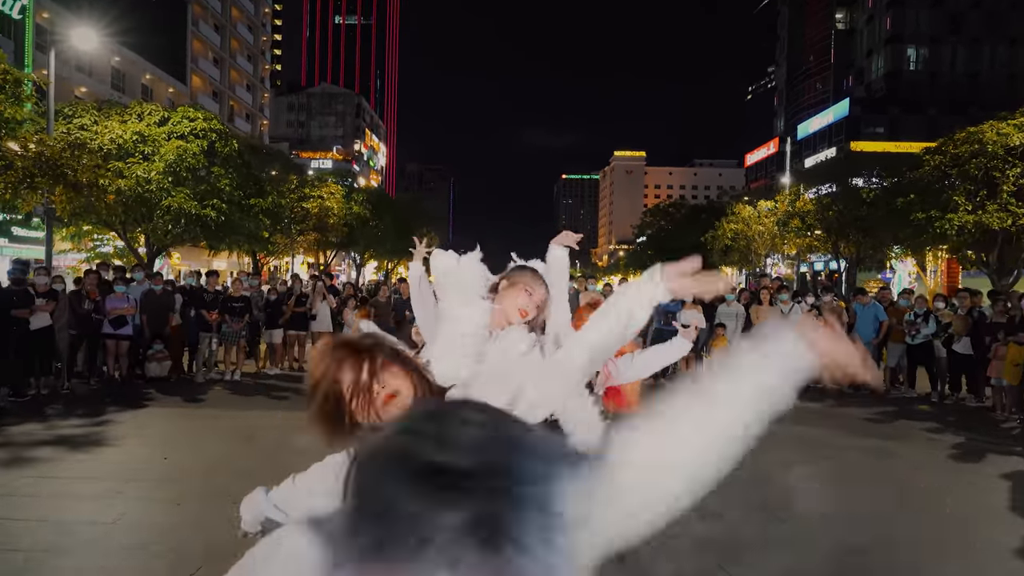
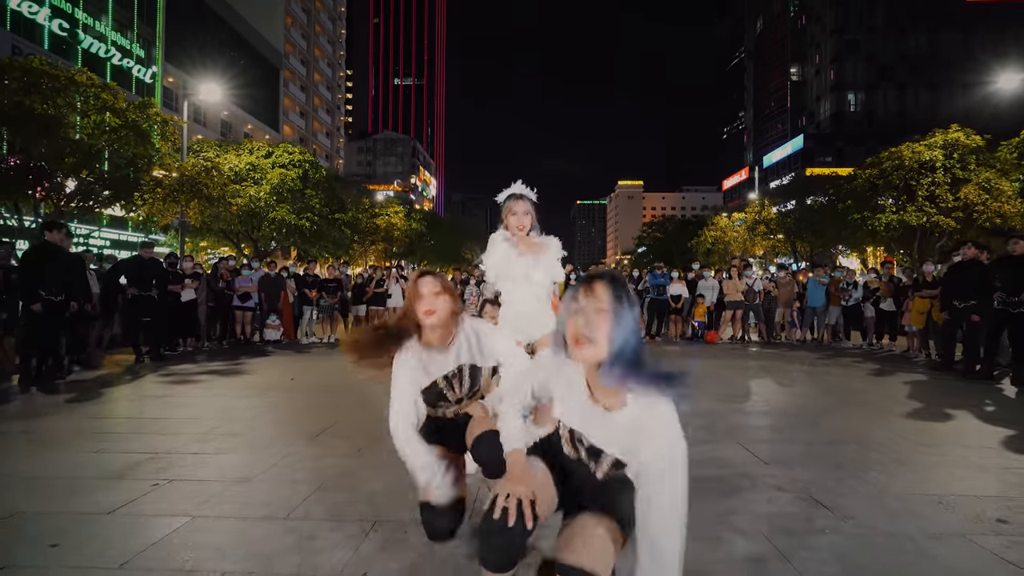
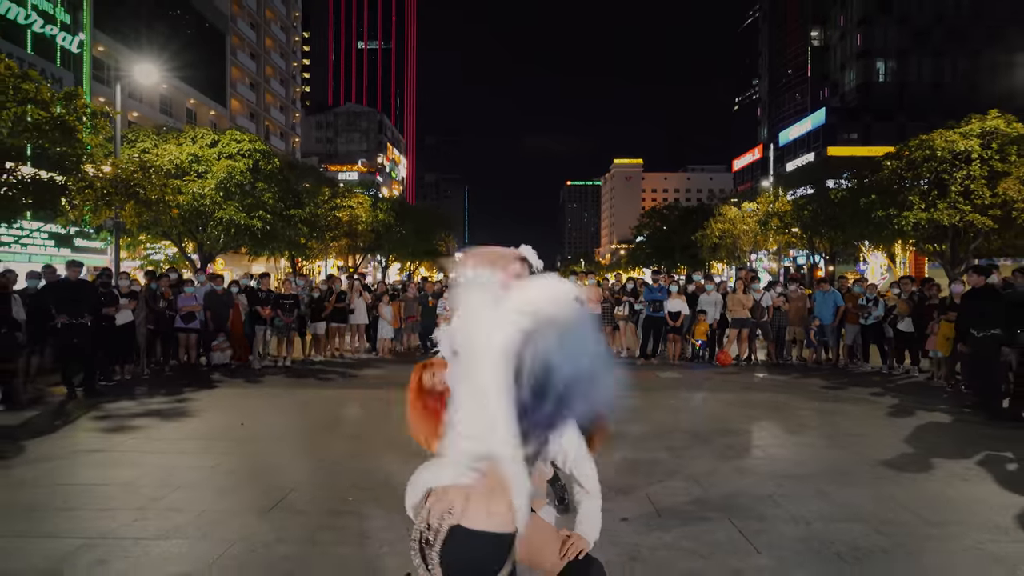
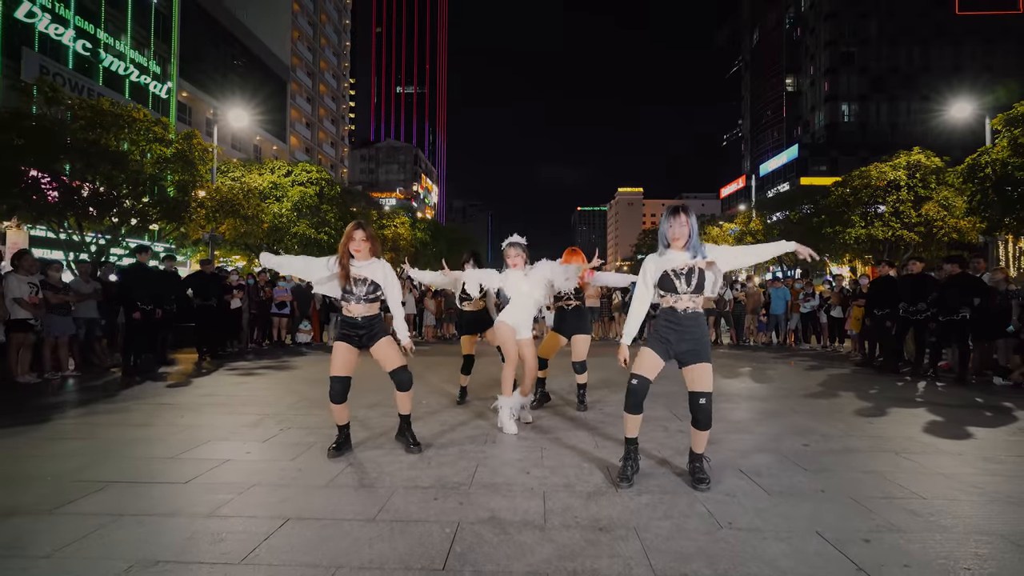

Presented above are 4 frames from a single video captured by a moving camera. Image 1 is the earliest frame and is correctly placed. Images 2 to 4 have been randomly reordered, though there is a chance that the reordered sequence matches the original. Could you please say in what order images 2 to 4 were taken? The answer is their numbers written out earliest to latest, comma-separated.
3, 2, 4
